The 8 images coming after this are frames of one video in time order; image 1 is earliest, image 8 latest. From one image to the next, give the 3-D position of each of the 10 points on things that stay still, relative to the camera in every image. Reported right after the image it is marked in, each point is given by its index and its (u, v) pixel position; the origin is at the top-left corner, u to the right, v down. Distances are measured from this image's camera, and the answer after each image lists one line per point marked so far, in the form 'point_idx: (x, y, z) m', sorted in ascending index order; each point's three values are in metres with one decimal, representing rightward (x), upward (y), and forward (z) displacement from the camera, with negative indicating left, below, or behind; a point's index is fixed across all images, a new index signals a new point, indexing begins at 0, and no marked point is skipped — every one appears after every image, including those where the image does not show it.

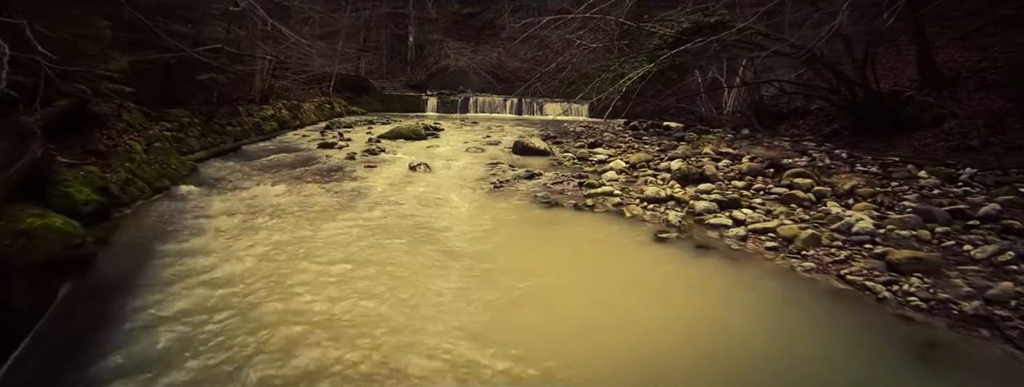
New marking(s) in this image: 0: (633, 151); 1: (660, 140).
0: (+2.3, +0.8, +9.1) m
1: (+3.4, +1.2, +10.9) m
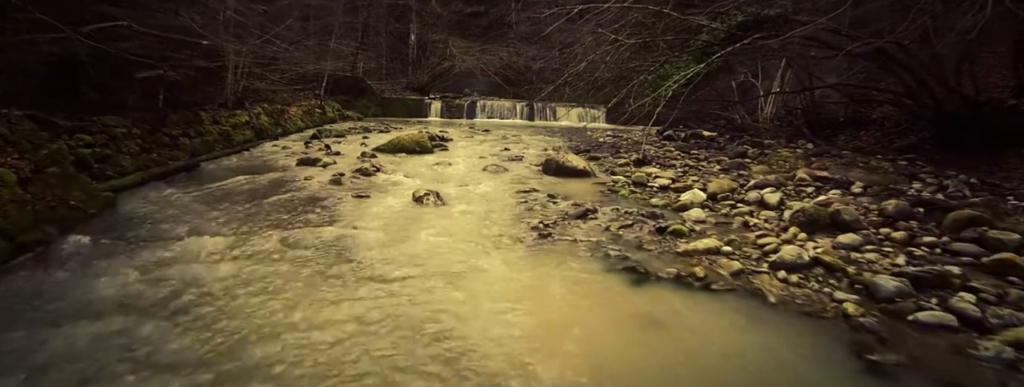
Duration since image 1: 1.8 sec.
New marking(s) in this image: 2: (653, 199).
0: (+2.8, +0.3, +7.1) m
1: (+3.9, +0.7, +9.0) m
2: (+1.7, -0.1, +5.6) m
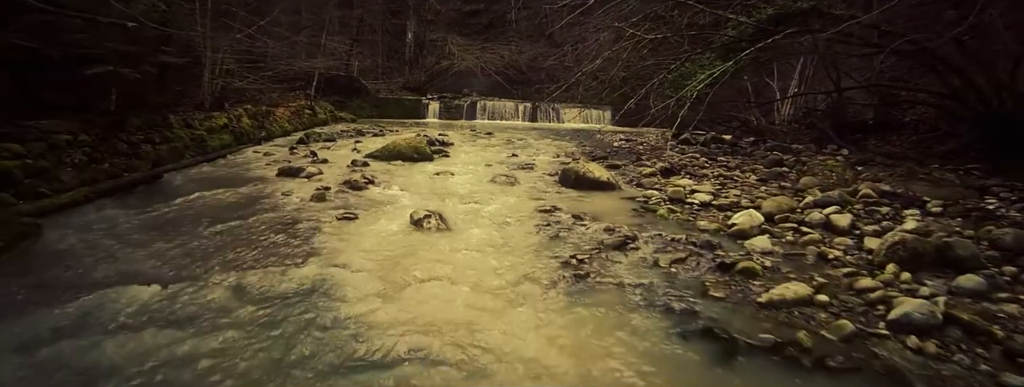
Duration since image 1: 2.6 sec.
0: (+2.9, +0.1, +6.2) m
1: (+4.1, +0.5, +8.1) m
2: (+1.9, -0.3, +4.7) m
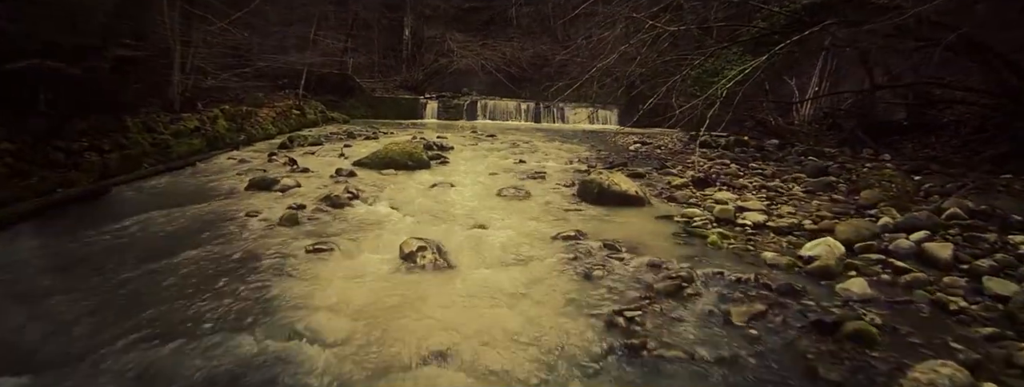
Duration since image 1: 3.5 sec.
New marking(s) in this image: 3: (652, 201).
0: (+3.1, -0.1, +5.3) m
1: (+4.2, +0.3, +7.2) m
2: (+2.0, -0.5, +3.7) m
3: (+1.6, -0.1, +5.3) m
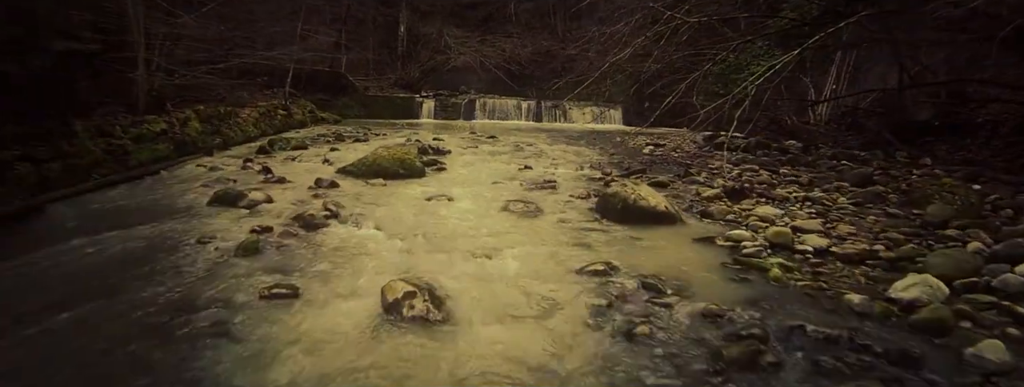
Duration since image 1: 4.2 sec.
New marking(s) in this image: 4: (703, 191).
0: (+3.1, -0.2, +4.5) m
1: (+4.2, +0.2, +6.4) m
2: (+2.1, -0.6, +3.0) m
3: (+1.6, -0.3, +4.5) m
4: (+2.2, 0.0, +5.5) m
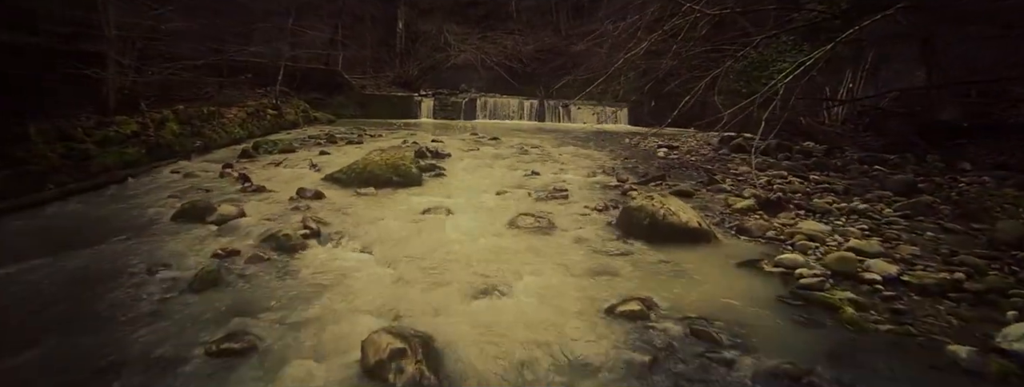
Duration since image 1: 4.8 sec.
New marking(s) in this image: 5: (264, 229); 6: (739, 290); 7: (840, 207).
0: (+3.2, -0.4, +4.0) m
1: (+4.3, +0.1, +5.8) m
2: (+2.1, -0.7, +2.4) m
3: (+1.7, -0.4, +3.9) m
4: (+2.3, -0.1, +4.9) m
5: (-1.9, -0.3, +3.7) m
6: (+1.4, -0.6, +3.0) m
7: (+3.4, -0.1, +5.0) m
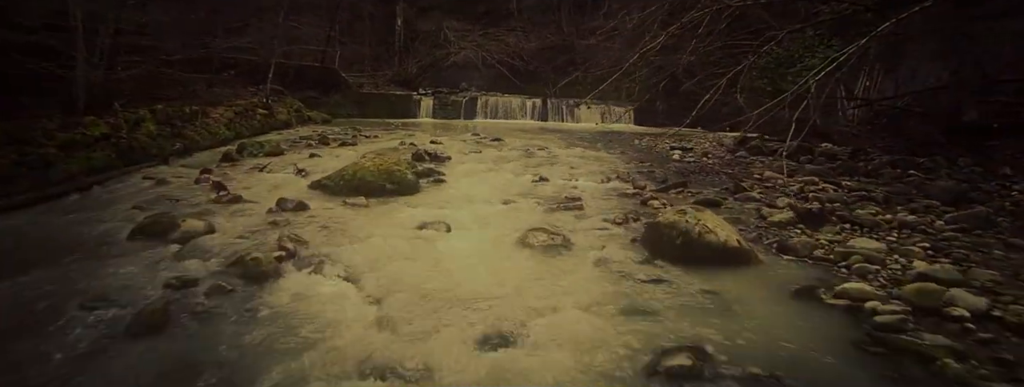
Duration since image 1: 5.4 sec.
0: (+3.3, -0.5, +3.4) m
1: (+4.4, 0.0, +5.3) m
2: (+2.2, -0.8, +1.9) m
3: (+1.8, -0.5, +3.4) m
4: (+2.3, -0.2, +4.4) m
5: (-1.9, -0.4, +3.2) m
6: (+1.5, -0.7, +2.5) m
7: (+3.5, -0.2, +4.4) m
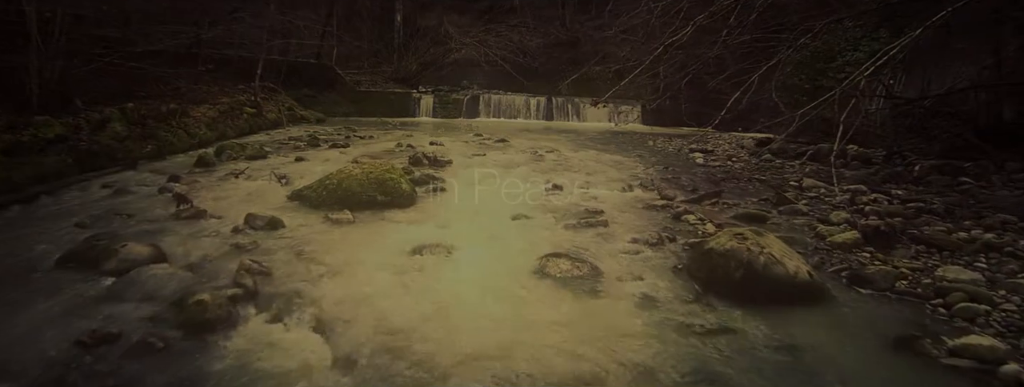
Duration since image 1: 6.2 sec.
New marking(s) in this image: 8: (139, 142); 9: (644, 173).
0: (+3.4, -0.6, +2.8) m
1: (+4.5, -0.2, +4.6) m
2: (+2.3, -1.0, +1.2) m
3: (+1.9, -0.6, +2.7) m
4: (+2.4, -0.3, +3.7) m
5: (-1.8, -0.5, +2.6) m
6: (+1.6, -0.8, +1.8) m
7: (+3.6, -0.3, +3.8) m
8: (-4.6, +0.6, +5.8) m
9: (+1.6, +0.3, +5.9) m
